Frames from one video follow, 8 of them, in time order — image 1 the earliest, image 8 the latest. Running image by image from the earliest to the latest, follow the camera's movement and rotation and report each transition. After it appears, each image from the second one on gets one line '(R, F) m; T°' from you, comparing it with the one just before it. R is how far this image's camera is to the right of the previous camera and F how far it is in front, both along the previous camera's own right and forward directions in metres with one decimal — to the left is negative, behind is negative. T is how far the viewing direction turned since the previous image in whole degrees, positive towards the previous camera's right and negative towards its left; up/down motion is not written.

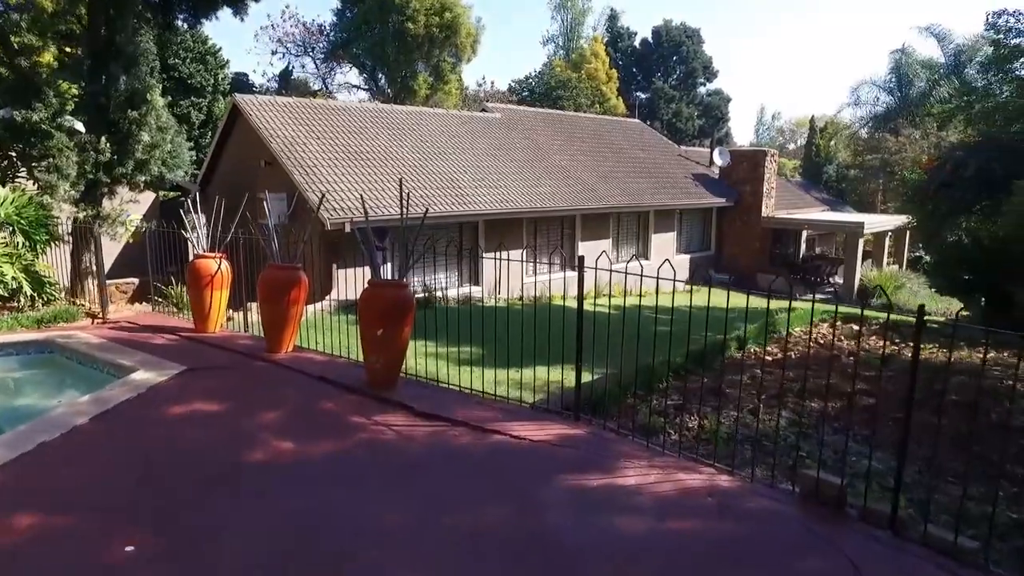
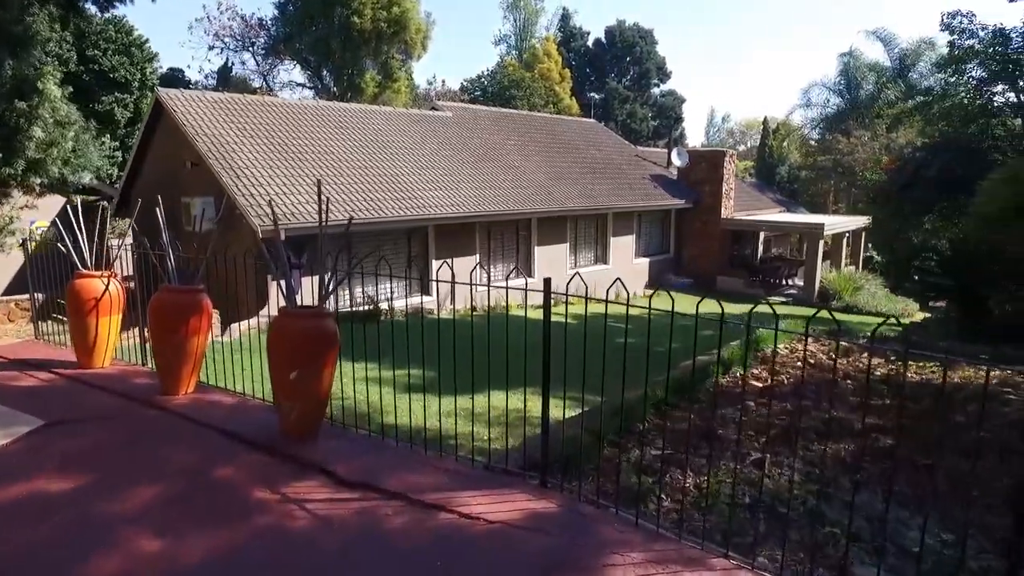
(0.0, +0.9) m; +4°
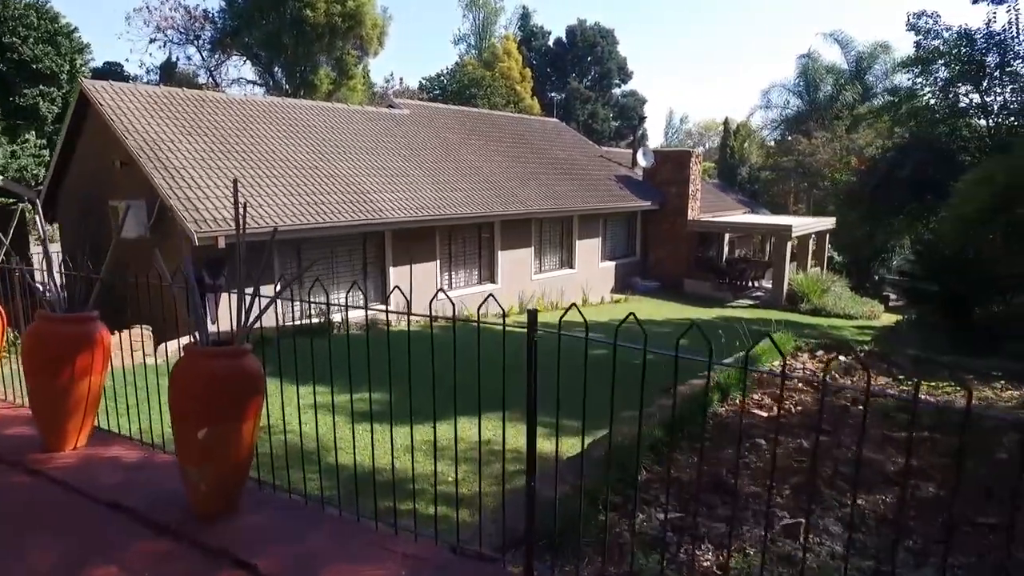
(-0.1, +0.8) m; +3°
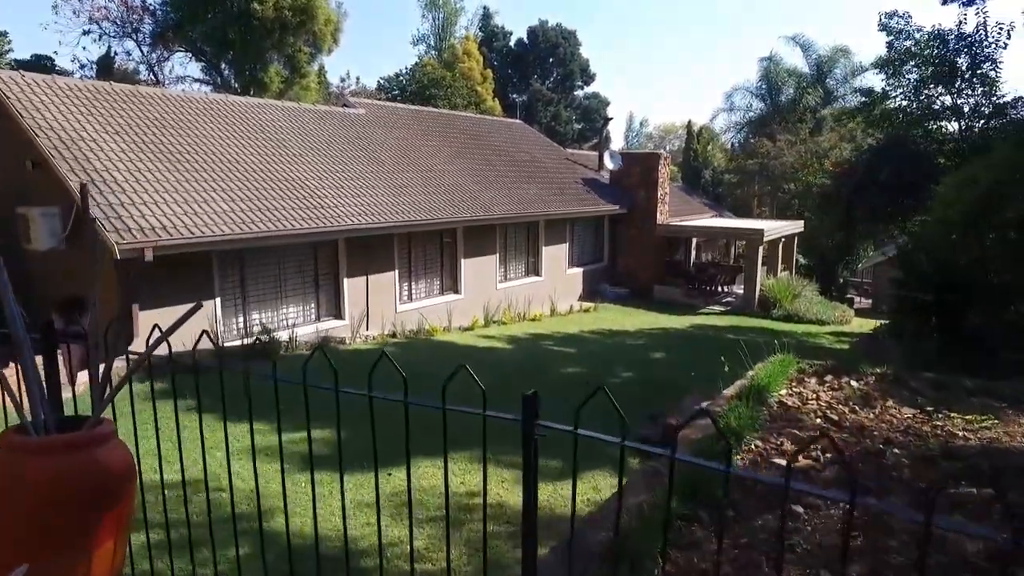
(-0.1, +1.0) m; +3°
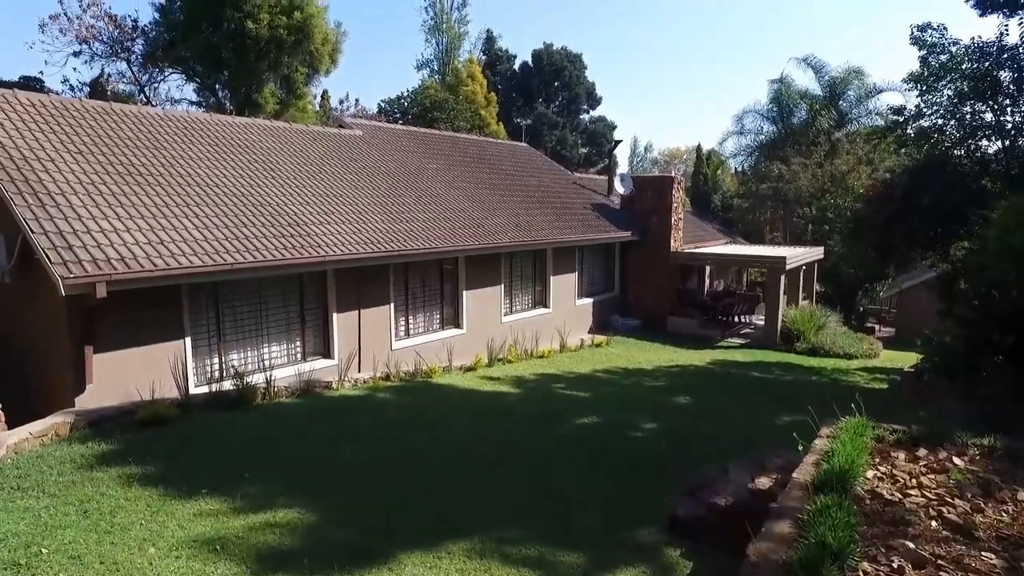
(0.0, +1.2) m; 0°
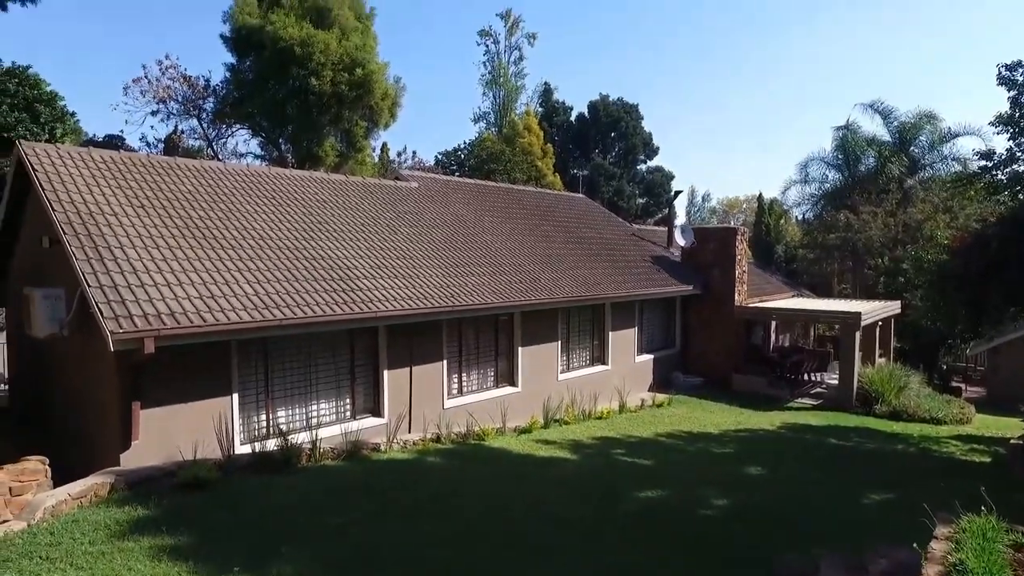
(0.0, +0.5) m; -5°
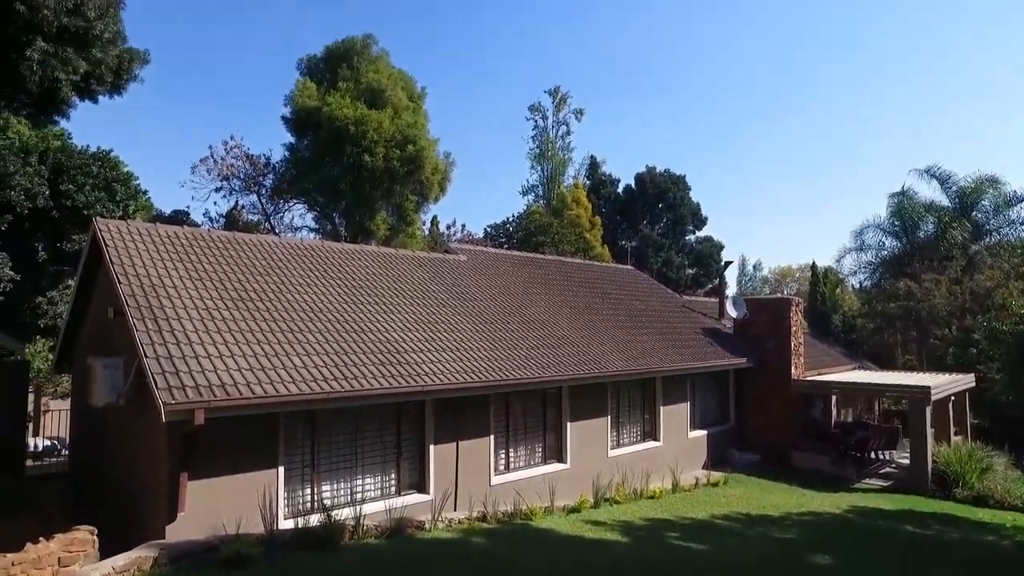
(0.0, +0.1) m; -4°
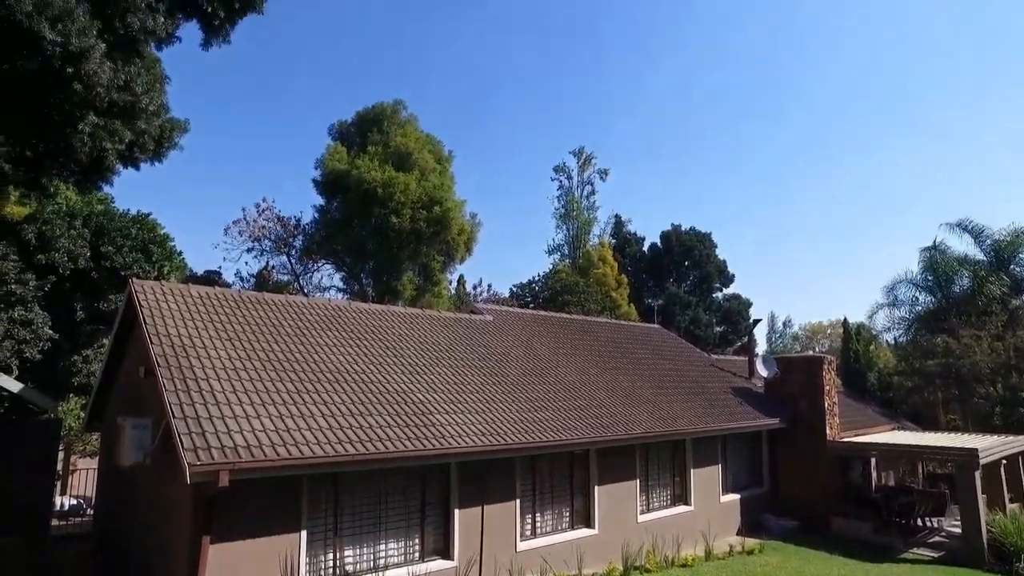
(0.0, 0.0) m; -2°
